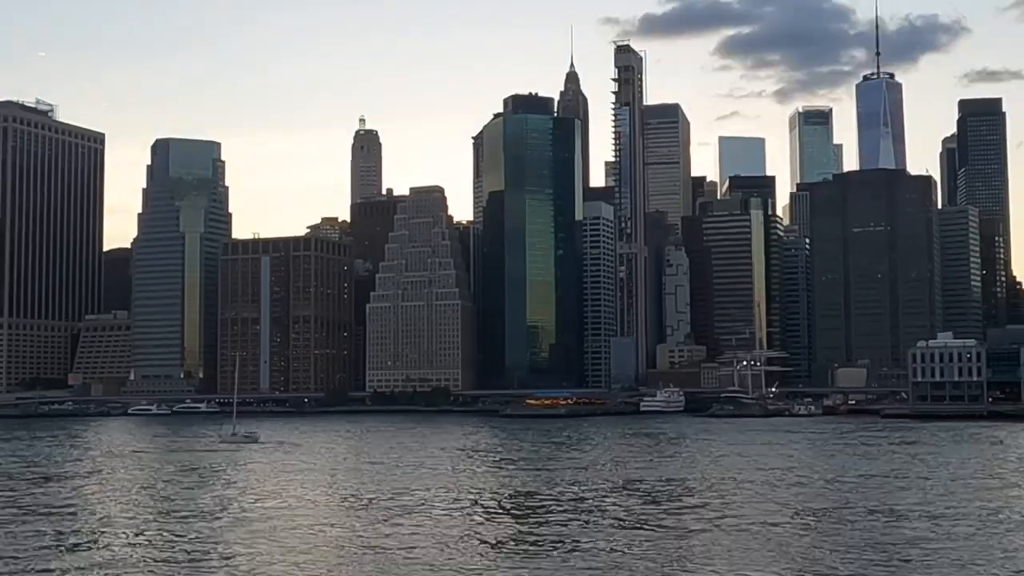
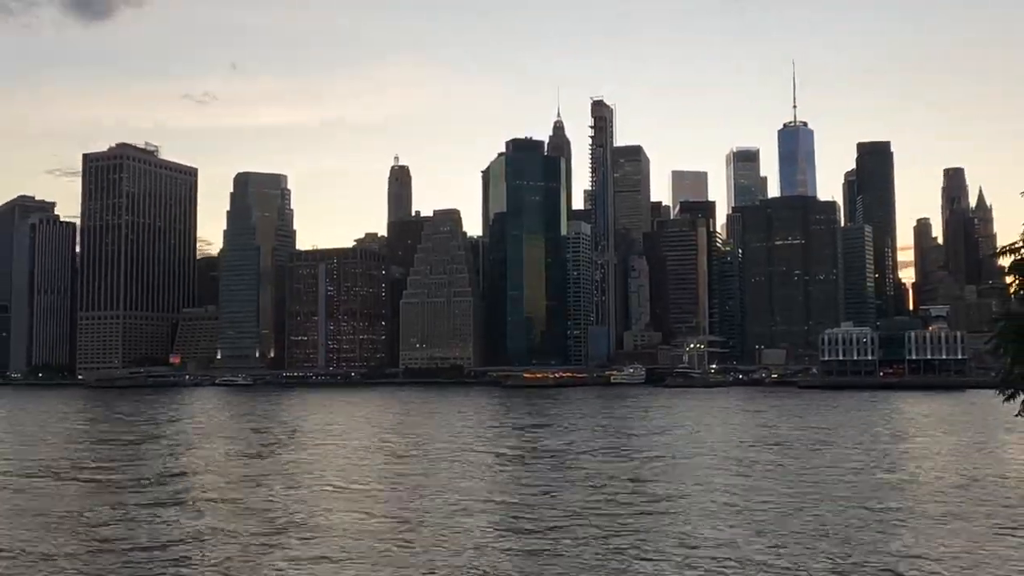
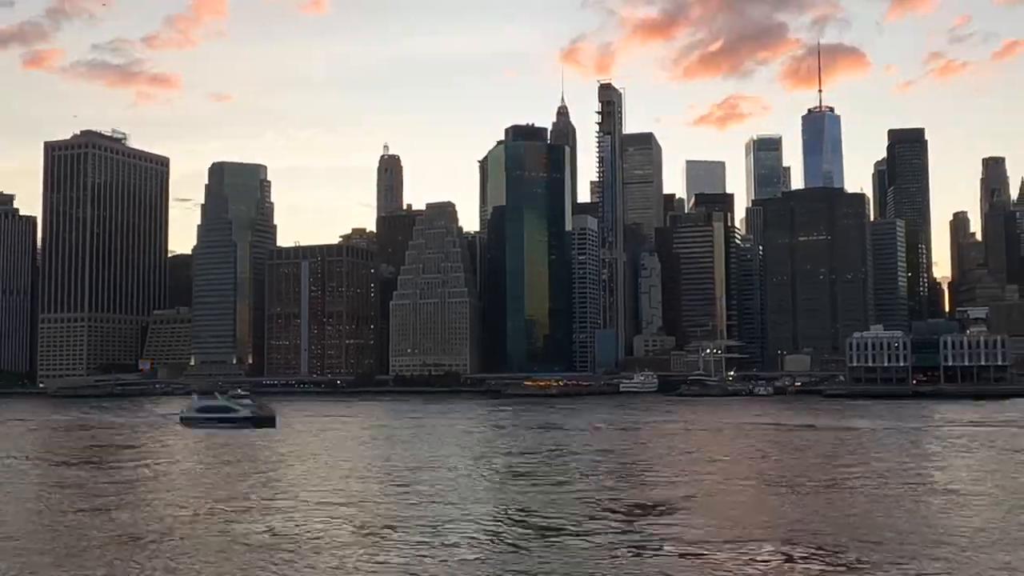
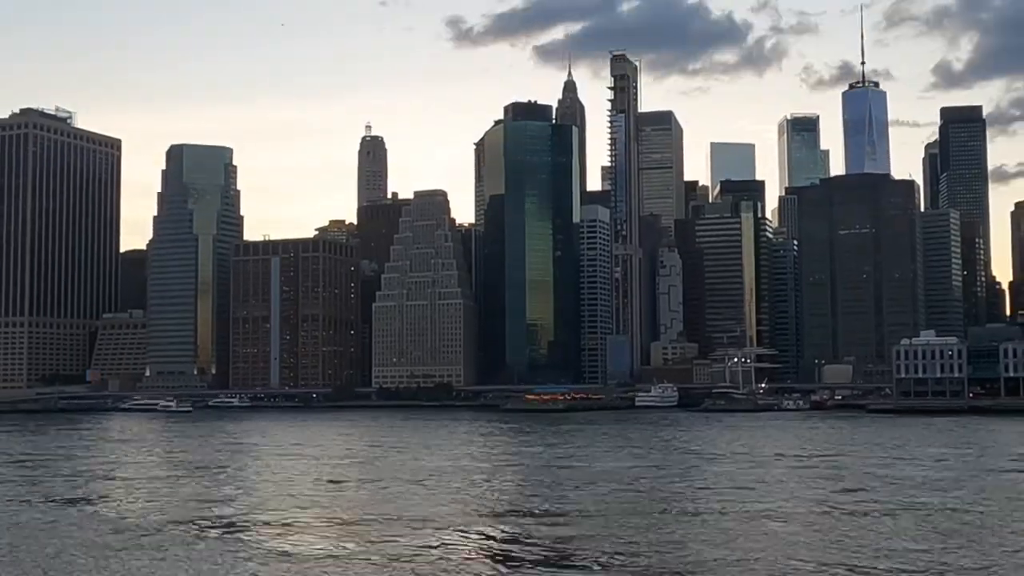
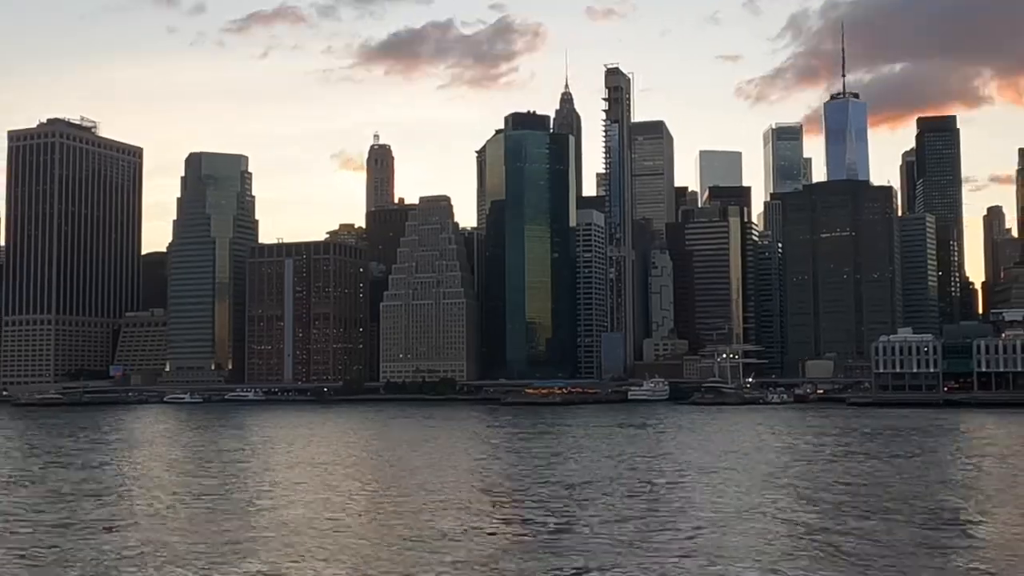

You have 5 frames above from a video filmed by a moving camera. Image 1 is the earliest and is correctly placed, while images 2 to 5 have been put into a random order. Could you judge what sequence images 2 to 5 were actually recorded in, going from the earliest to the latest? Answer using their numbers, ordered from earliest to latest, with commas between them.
4, 5, 3, 2
